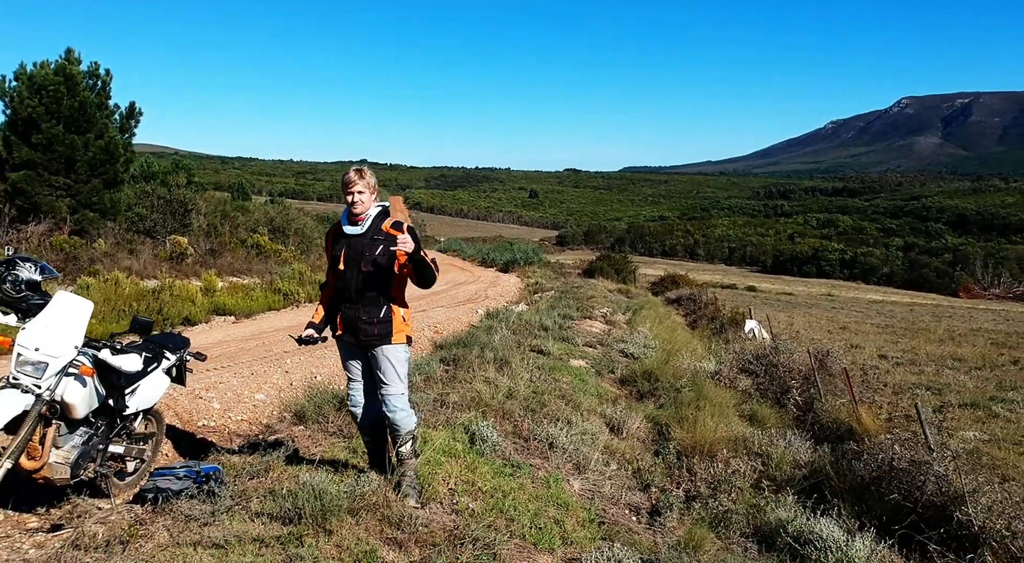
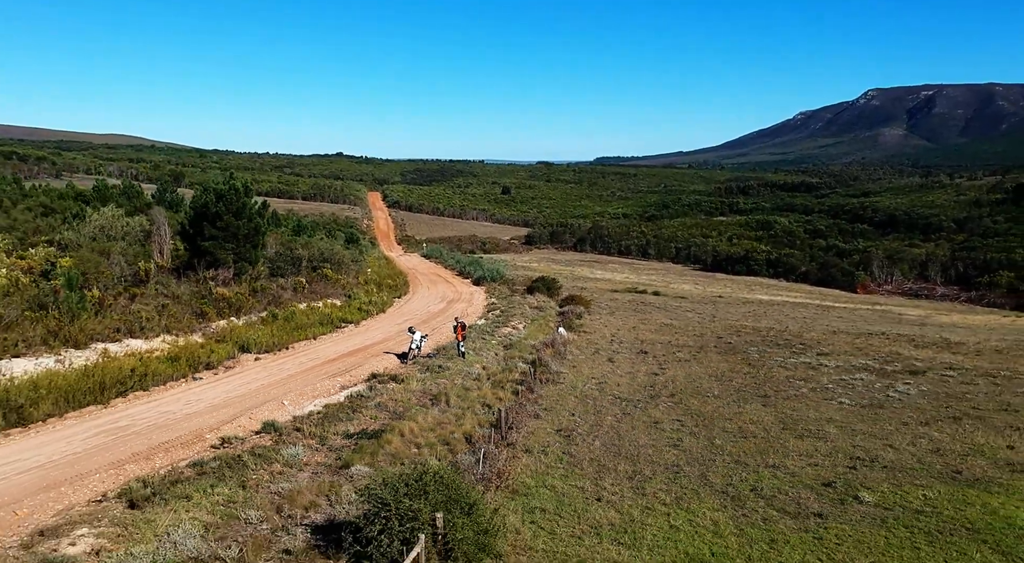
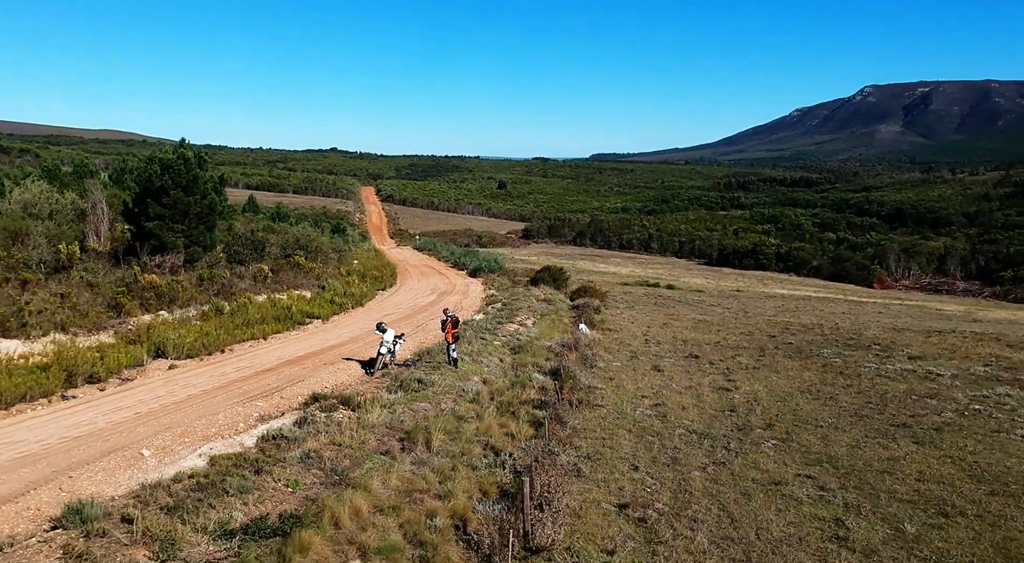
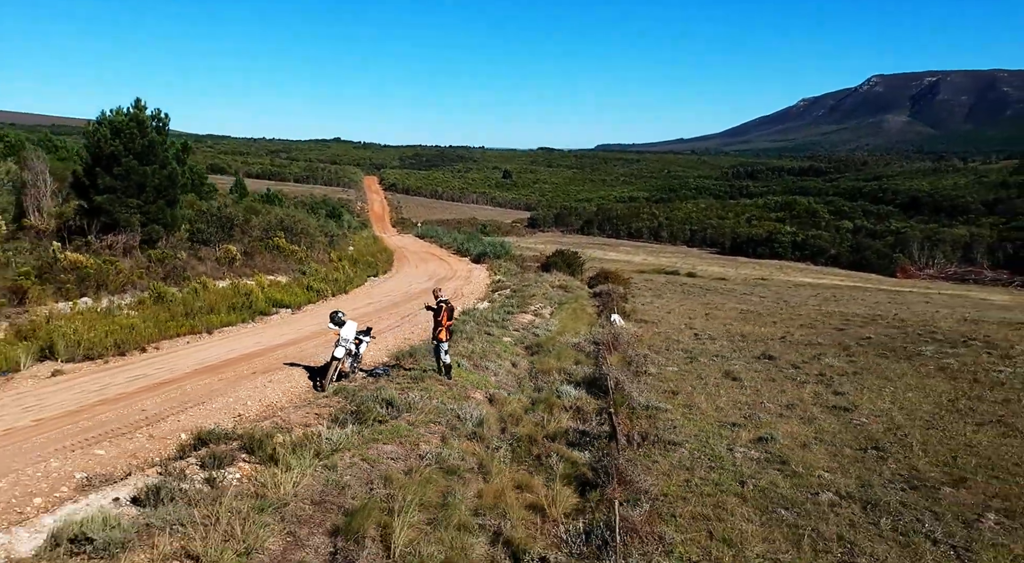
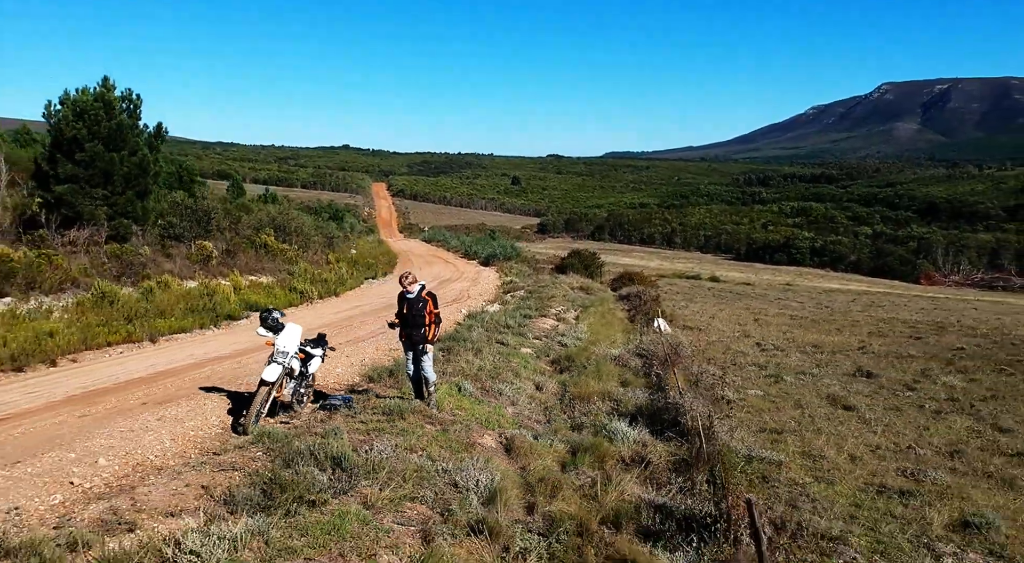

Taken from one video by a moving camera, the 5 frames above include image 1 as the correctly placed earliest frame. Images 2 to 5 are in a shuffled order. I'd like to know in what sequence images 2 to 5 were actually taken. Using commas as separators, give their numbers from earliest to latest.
5, 4, 3, 2
